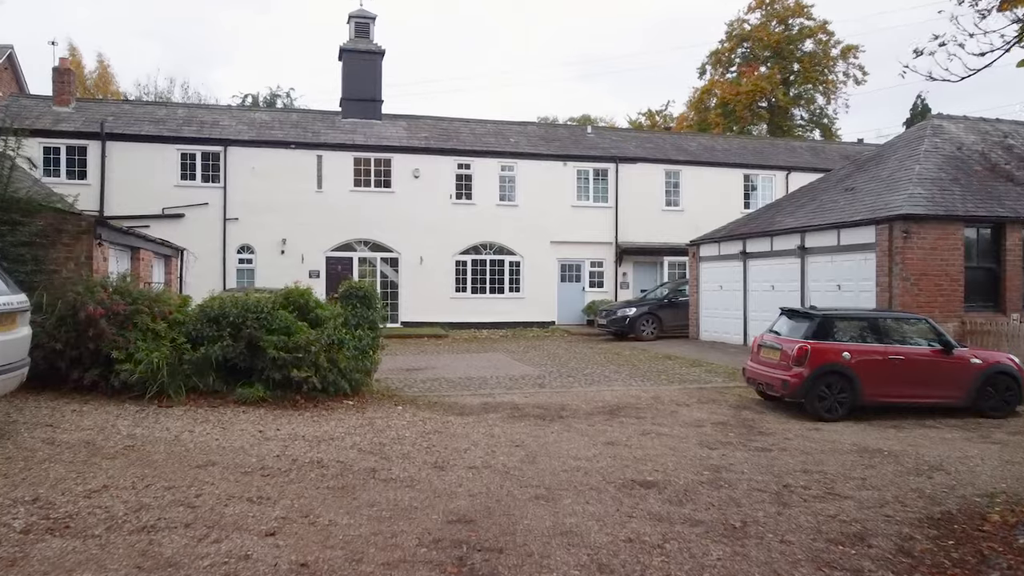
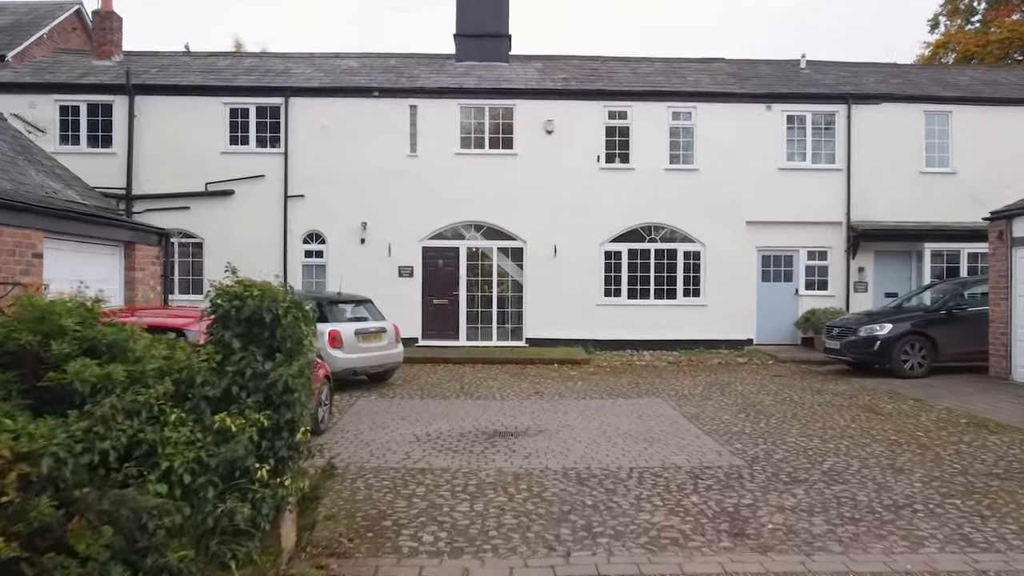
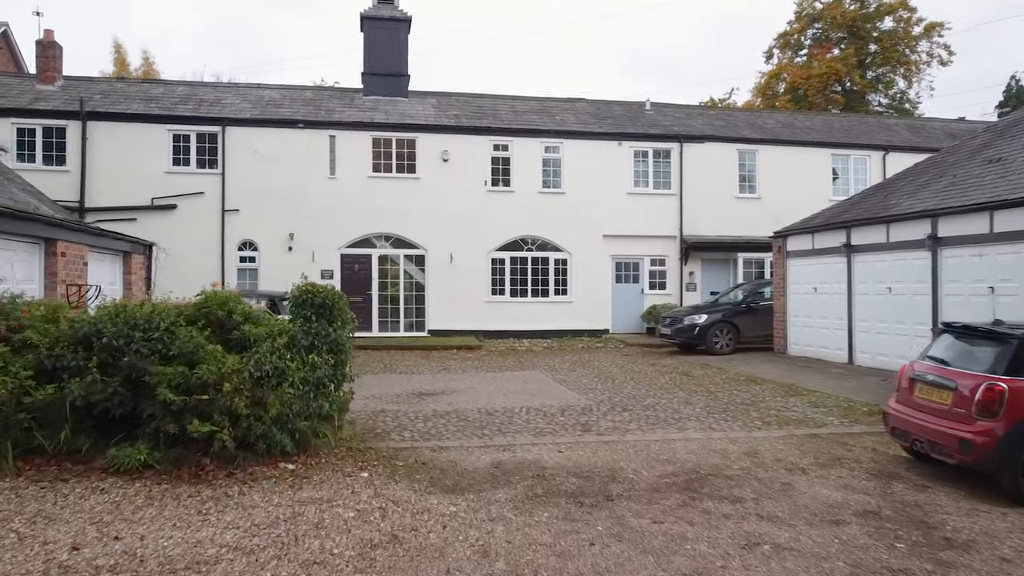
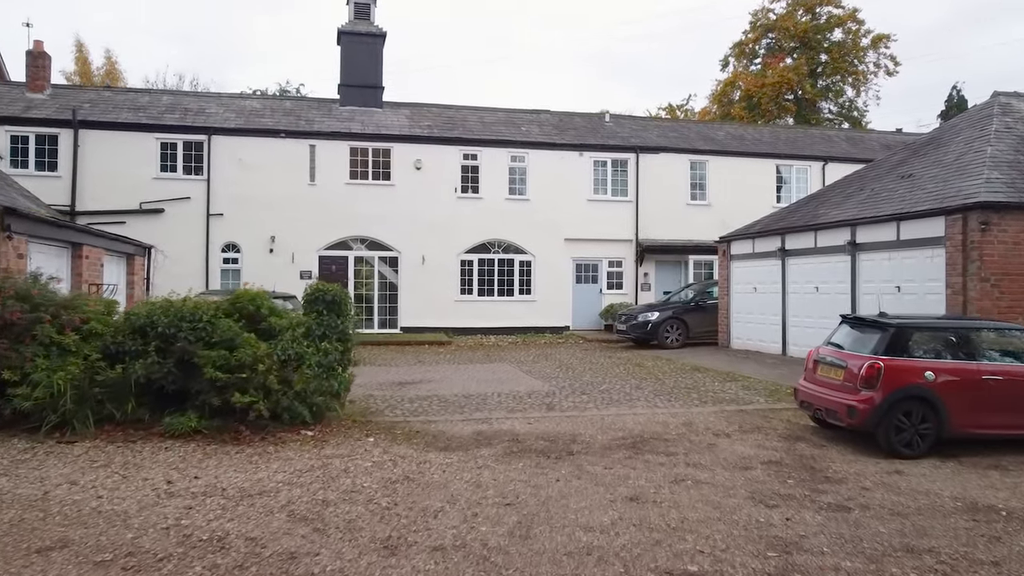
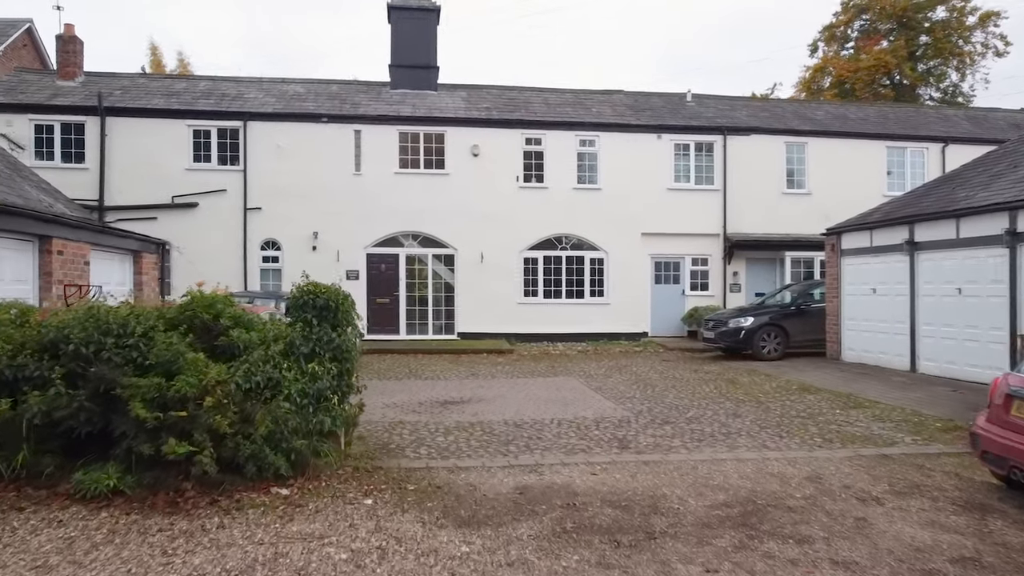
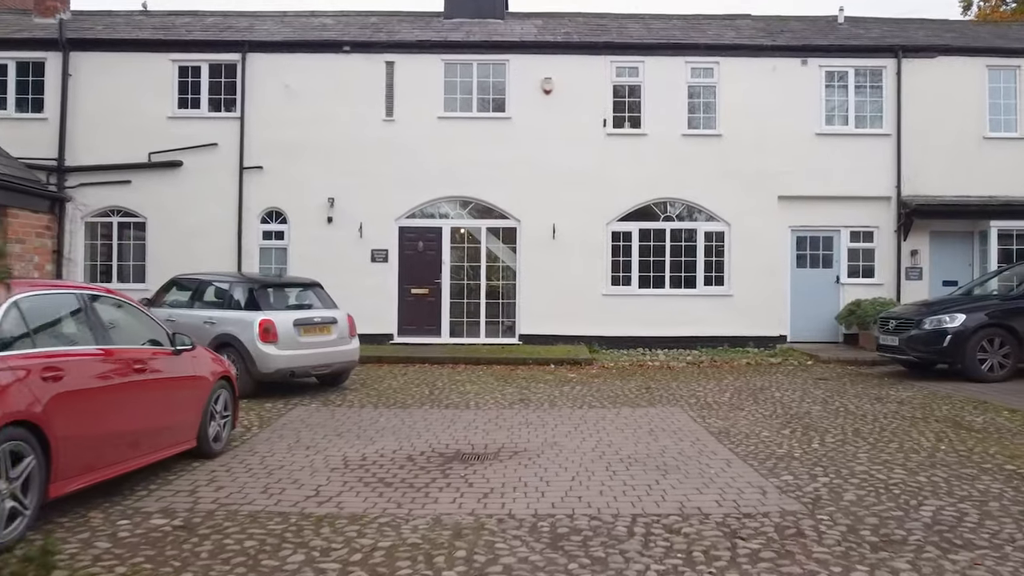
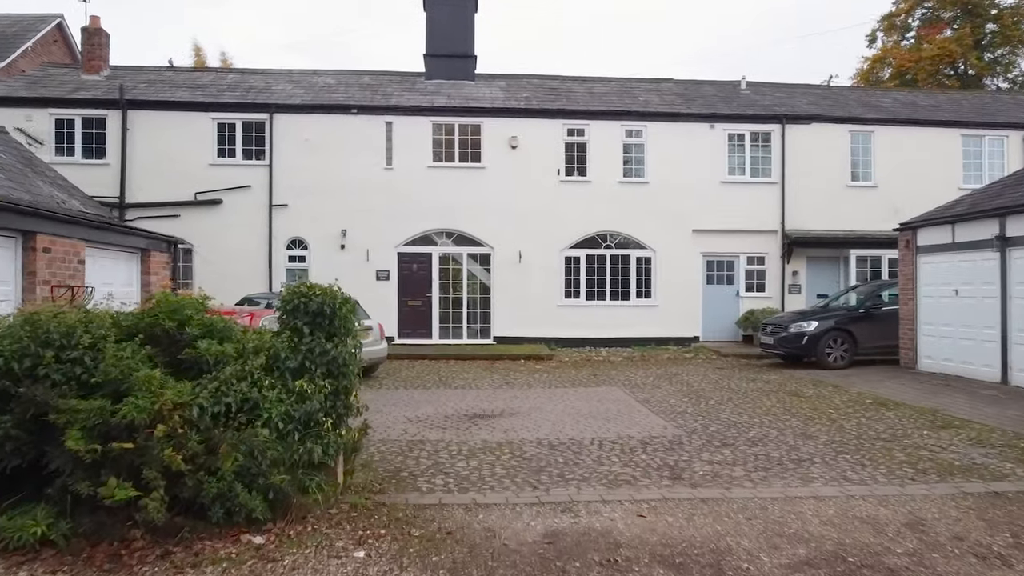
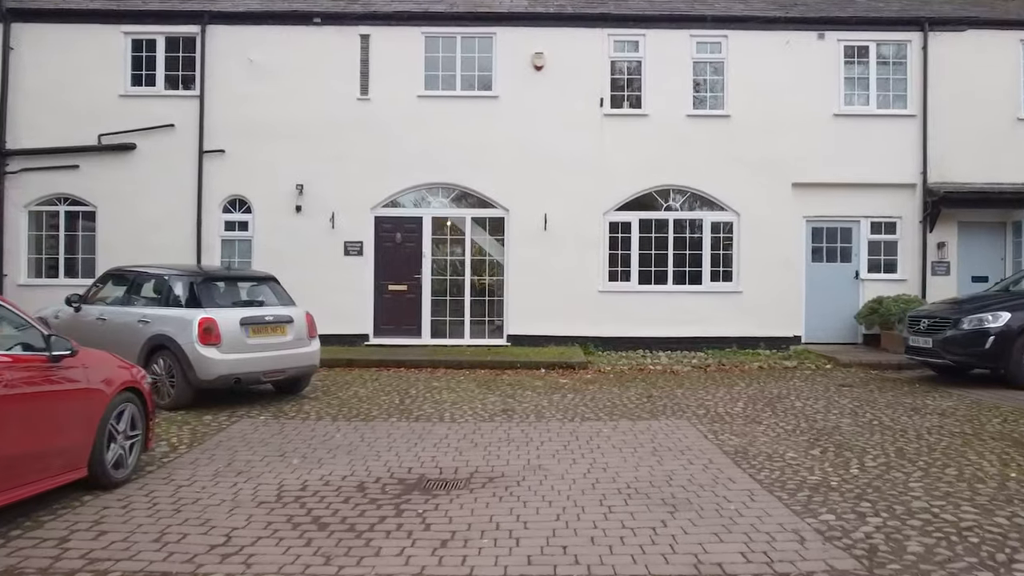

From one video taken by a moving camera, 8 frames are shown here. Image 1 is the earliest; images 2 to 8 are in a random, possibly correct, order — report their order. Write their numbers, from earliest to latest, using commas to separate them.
4, 3, 5, 7, 2, 6, 8
